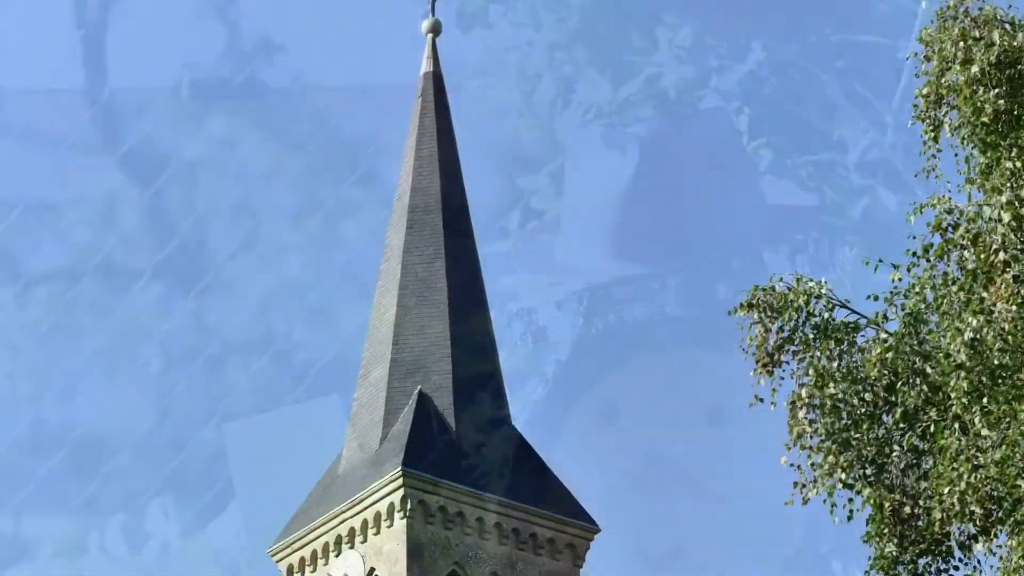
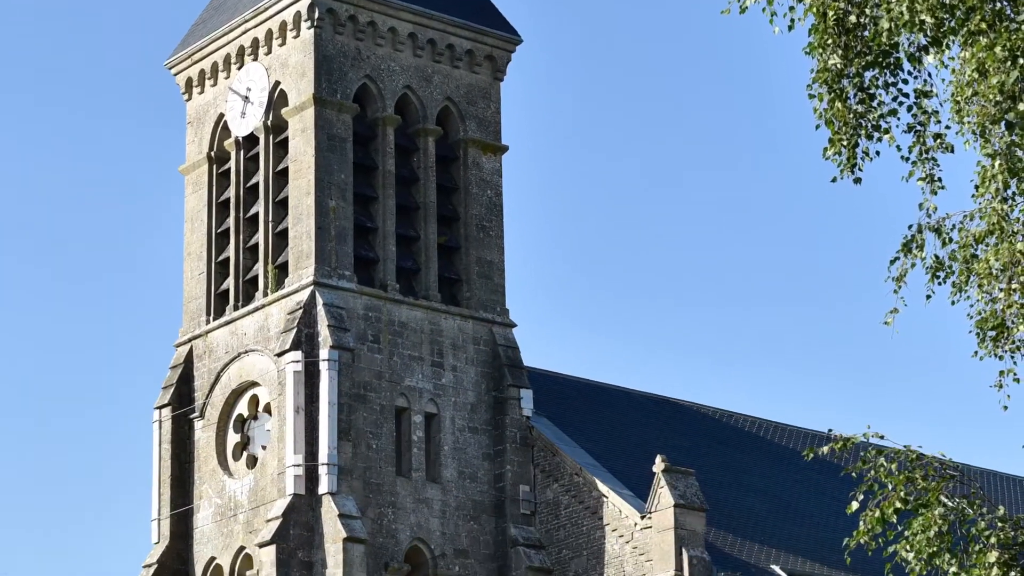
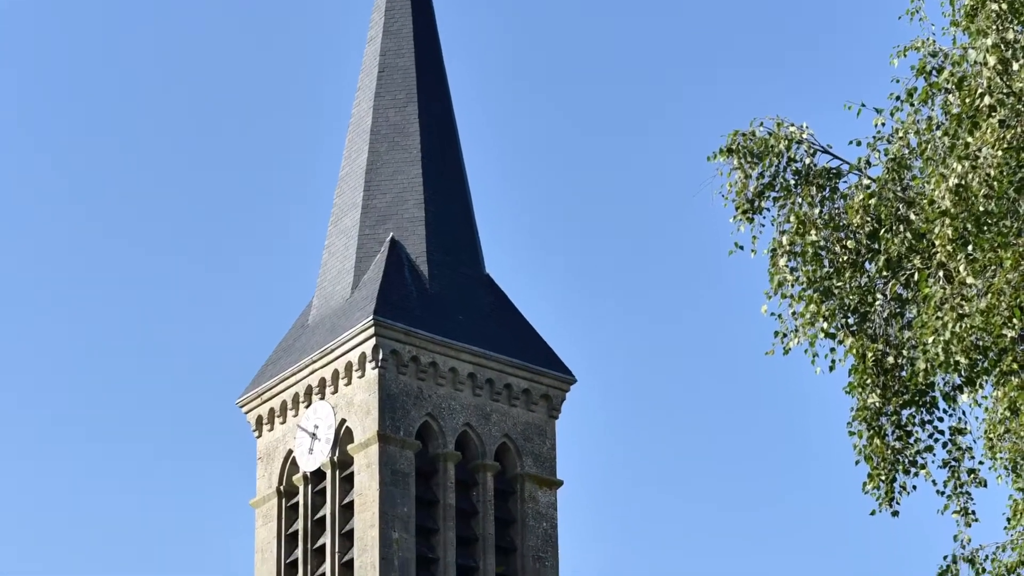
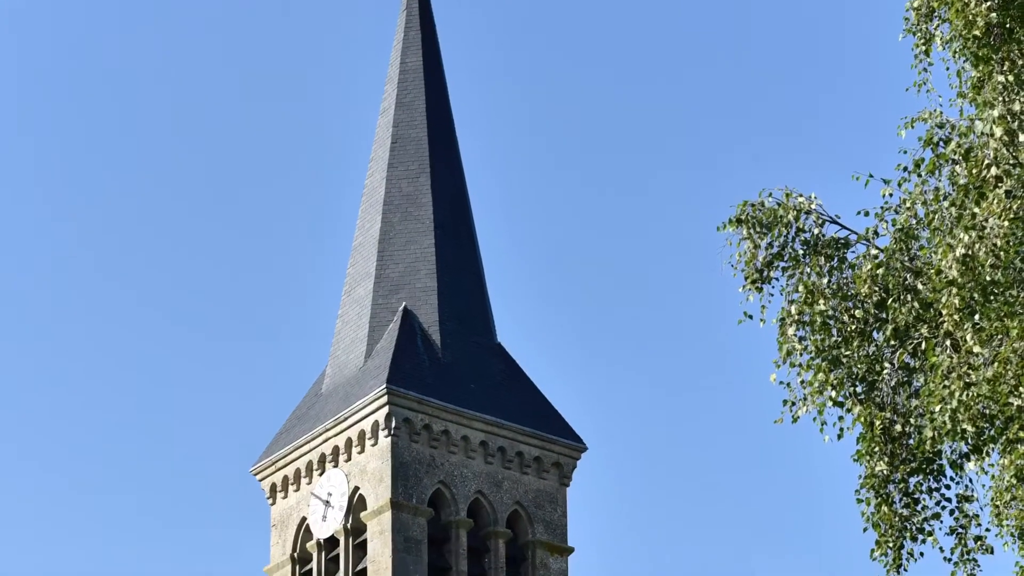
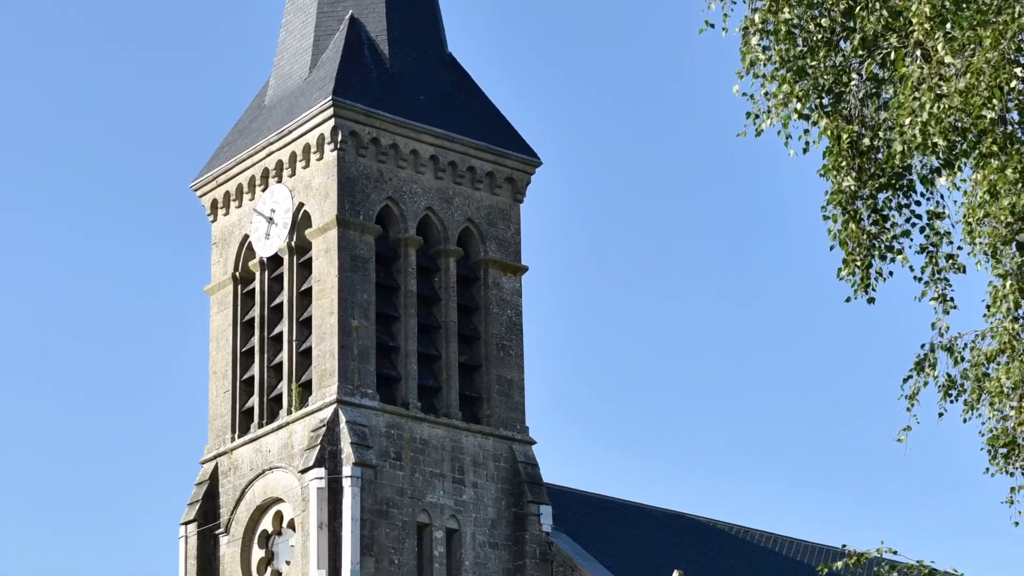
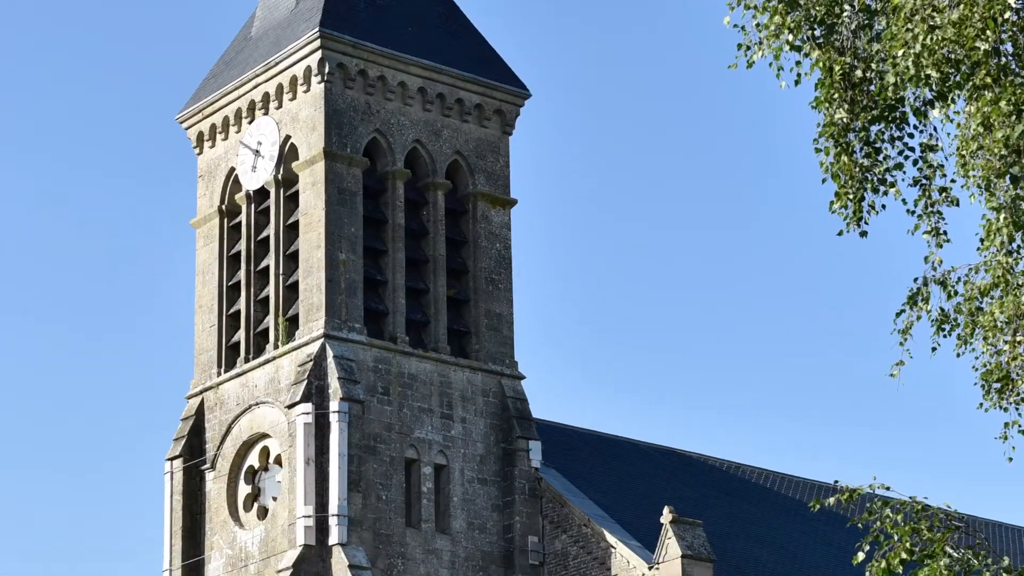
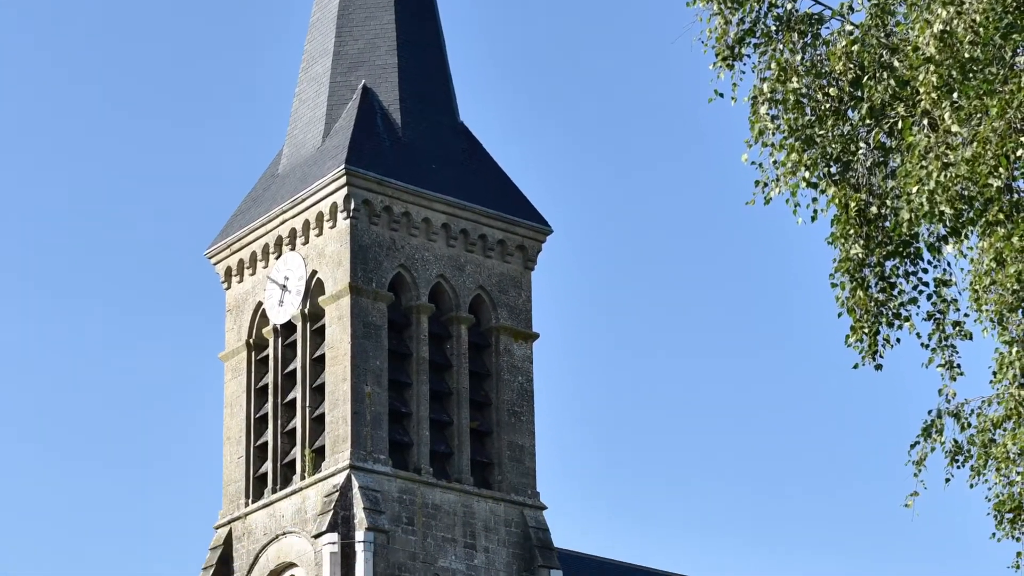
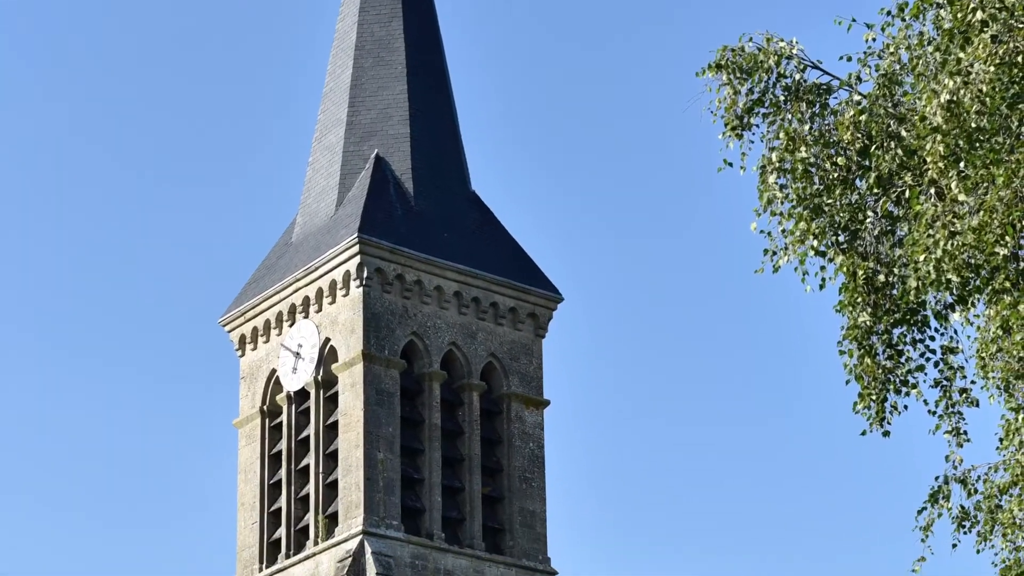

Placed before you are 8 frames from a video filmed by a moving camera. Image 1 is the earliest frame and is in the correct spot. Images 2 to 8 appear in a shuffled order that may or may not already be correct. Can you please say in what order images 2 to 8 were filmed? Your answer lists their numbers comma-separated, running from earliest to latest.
4, 3, 8, 7, 5, 6, 2
